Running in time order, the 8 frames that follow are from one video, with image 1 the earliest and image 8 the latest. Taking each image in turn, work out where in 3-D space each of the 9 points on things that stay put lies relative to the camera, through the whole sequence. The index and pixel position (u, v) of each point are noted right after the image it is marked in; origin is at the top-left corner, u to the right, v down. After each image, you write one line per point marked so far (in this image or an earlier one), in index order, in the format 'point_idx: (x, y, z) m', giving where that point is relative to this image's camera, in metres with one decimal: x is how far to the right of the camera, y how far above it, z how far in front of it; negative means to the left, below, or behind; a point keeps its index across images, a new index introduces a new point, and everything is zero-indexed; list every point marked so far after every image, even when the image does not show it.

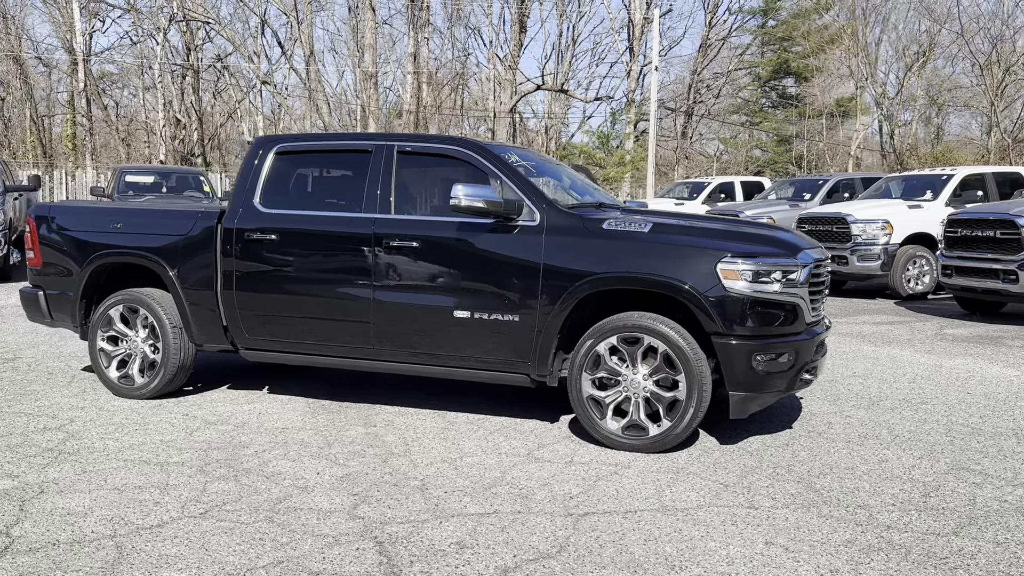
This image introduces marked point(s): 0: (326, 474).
0: (-0.9, -0.9, +4.1) m
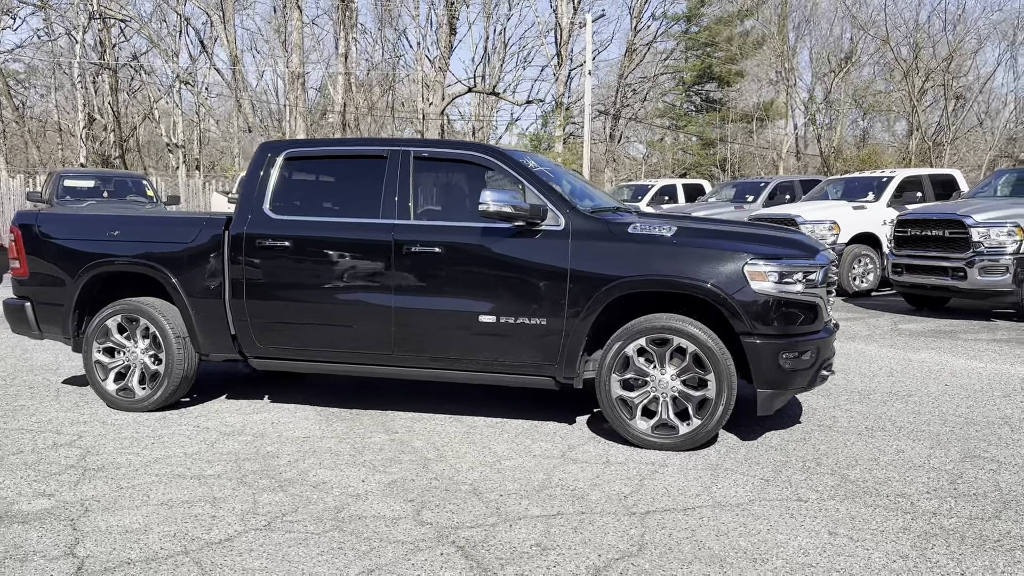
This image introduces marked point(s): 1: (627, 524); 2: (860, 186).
0: (-0.7, -0.9, +4.1) m
1: (+0.5, -1.0, +3.4) m
2: (+6.0, +1.8, +14.7) m
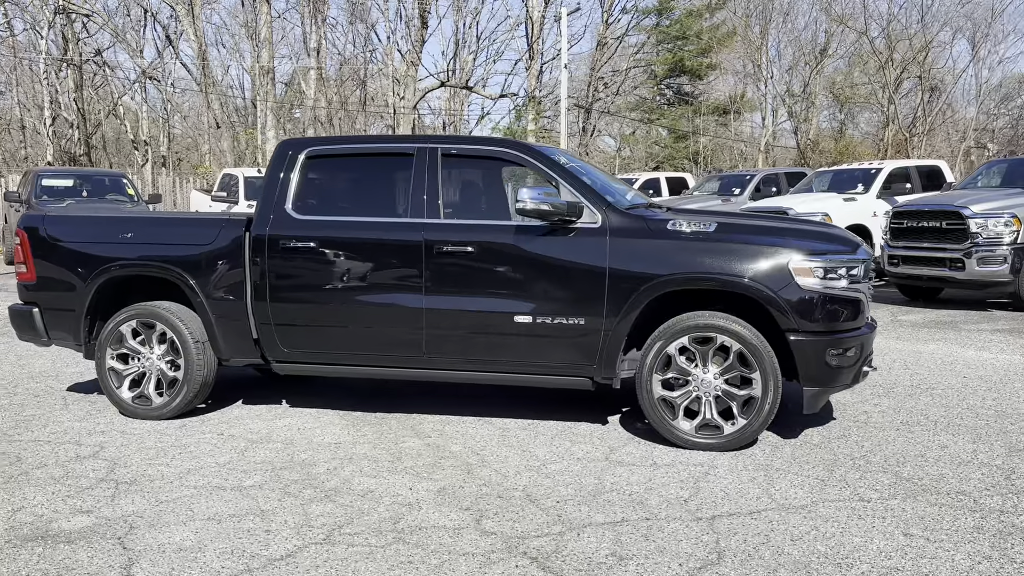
0: (-0.4, -0.9, +3.9) m
1: (+0.7, -0.9, +3.4) m
2: (+5.8, +1.9, +14.8) m
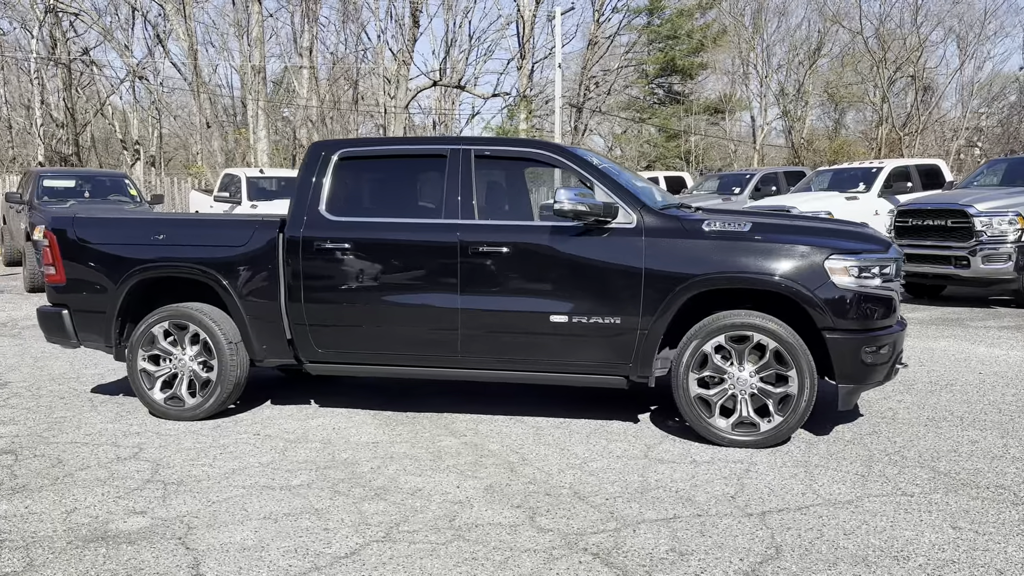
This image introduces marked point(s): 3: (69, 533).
0: (-0.2, -0.9, +4.0) m
1: (+0.9, -0.9, +3.4) m
2: (+5.9, +1.9, +14.9) m
3: (-1.8, -1.0, +3.5) m
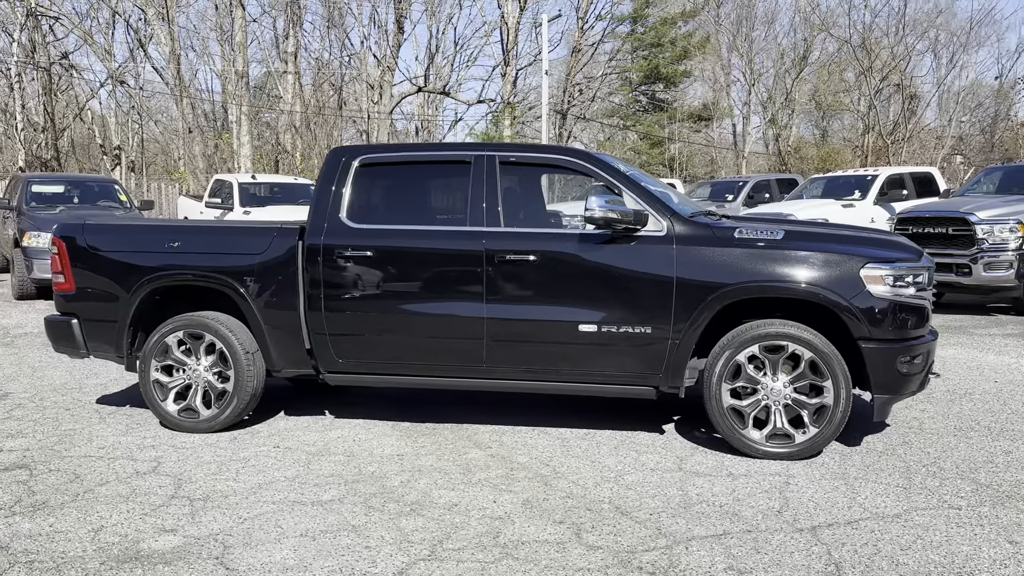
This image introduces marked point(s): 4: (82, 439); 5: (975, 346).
0: (0.0, -1.0, +3.9) m
1: (+1.1, -1.0, +3.3) m
2: (+5.8, +1.8, +15.0) m
3: (-1.6, -1.0, +3.3) m
4: (-2.6, -0.9, +5.1) m
5: (+4.6, -0.6, +8.5) m
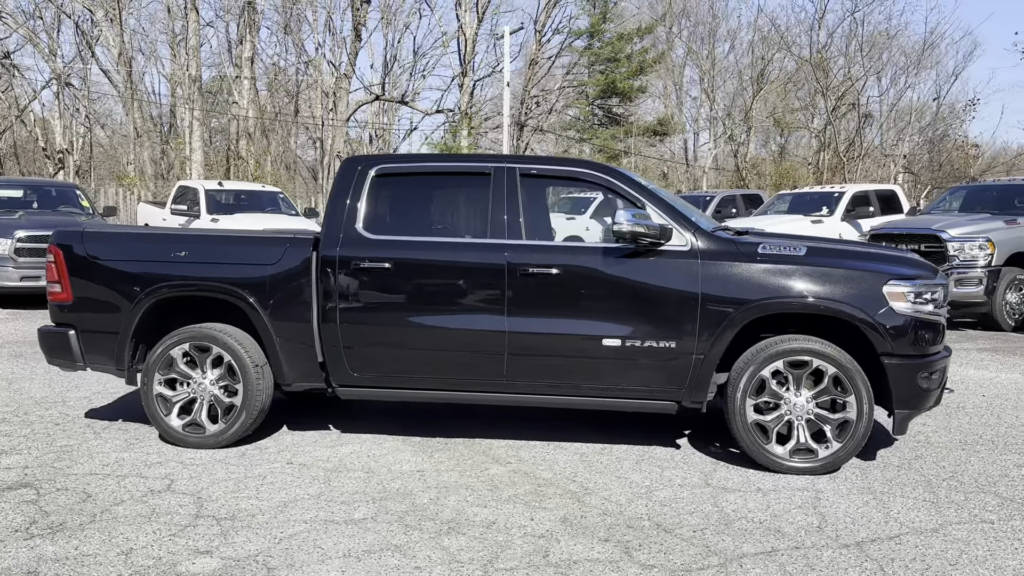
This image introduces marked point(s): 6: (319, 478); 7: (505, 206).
0: (+0.1, -1.0, +3.8) m
1: (+1.3, -1.1, +3.4) m
2: (+5.3, +1.6, +15.3) m
3: (-1.4, -1.1, +3.2) m
4: (-2.5, -1.0, +4.9) m
5: (+4.5, -0.7, +8.7) m
6: (-1.0, -1.0, +4.5) m
7: (-0.1, +0.5, +5.0) m
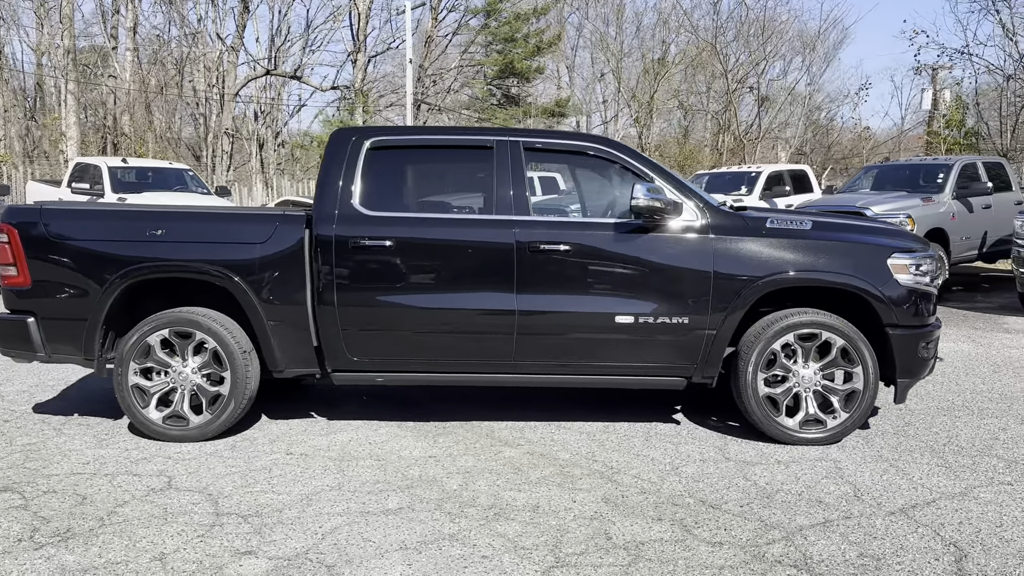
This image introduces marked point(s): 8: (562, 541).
0: (+0.3, -0.9, +3.7) m
1: (+1.6, -0.9, +3.4) m
2: (+4.0, +2.0, +15.7) m
3: (-1.1, -1.0, +2.9) m
4: (-2.4, -0.9, +4.5) m
5: (+4.0, -0.5, +9.1) m
6: (-0.9, -0.9, +4.3) m
7: (0.0, +0.6, +4.8) m
8: (+0.2, -1.0, +3.3) m
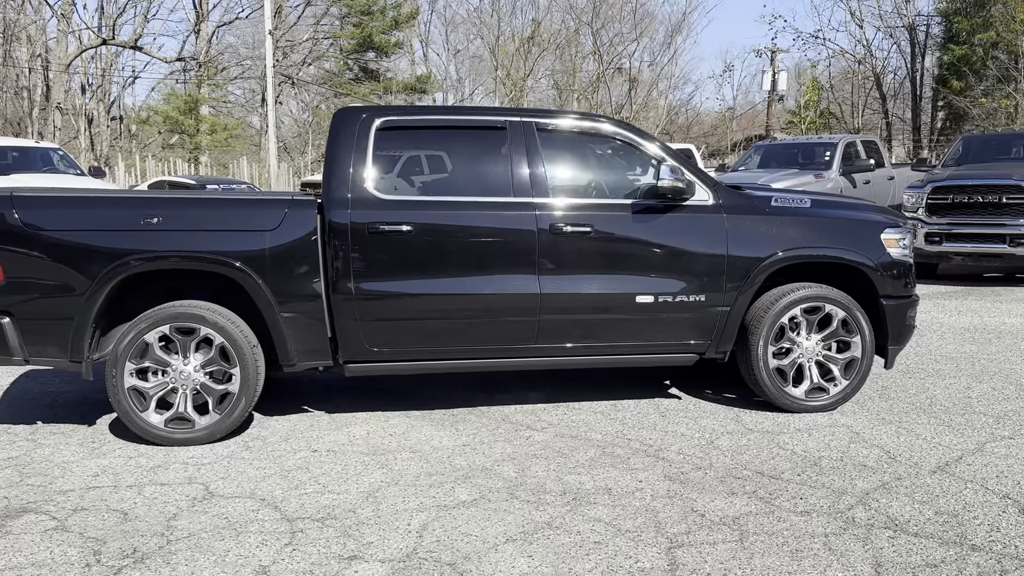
0: (+0.6, -0.9, +3.8) m
1: (+1.9, -0.8, +3.7) m
2: (+2.1, +2.5, +16.1) m
3: (-0.7, -1.0, +2.7) m
4: (-2.2, -0.9, +4.1) m
5: (+3.3, -0.1, +9.7) m
6: (-0.7, -0.8, +4.1) m
7: (0.0, +0.7, +4.8) m
8: (+0.6, -0.9, +3.3) m
